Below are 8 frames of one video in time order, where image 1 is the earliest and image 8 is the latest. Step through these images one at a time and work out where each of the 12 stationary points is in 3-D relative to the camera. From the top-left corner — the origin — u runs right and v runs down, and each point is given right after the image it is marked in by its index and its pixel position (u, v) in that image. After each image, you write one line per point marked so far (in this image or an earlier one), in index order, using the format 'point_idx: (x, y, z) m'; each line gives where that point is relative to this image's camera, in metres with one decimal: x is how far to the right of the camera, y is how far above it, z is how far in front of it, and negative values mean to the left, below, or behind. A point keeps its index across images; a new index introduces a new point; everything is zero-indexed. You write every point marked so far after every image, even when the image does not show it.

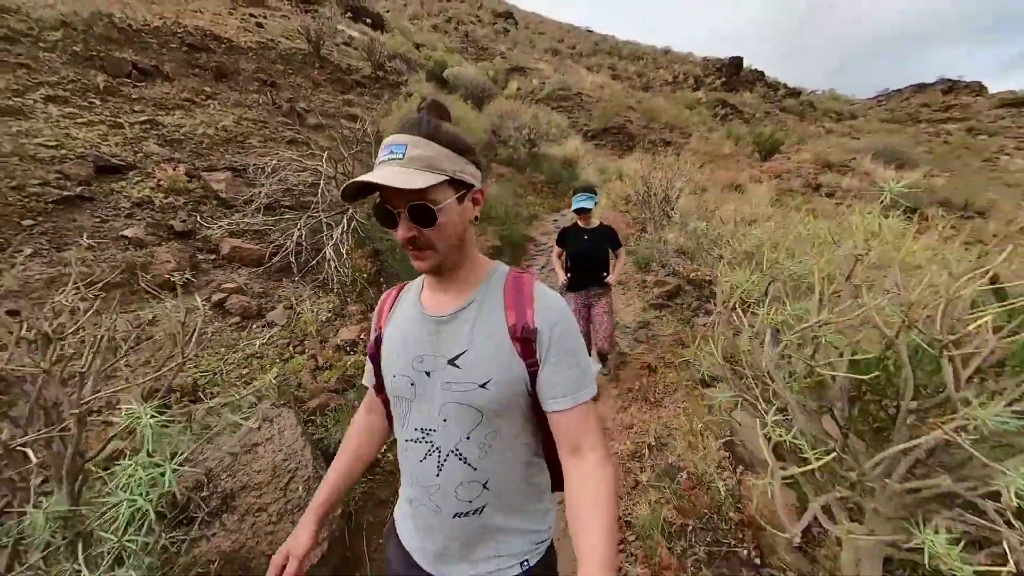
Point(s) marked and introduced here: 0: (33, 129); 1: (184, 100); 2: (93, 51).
0: (-8.1, +2.7, +5.5) m
1: (-8.1, +4.6, +8.3) m
2: (-10.2, +5.8, +8.2) m
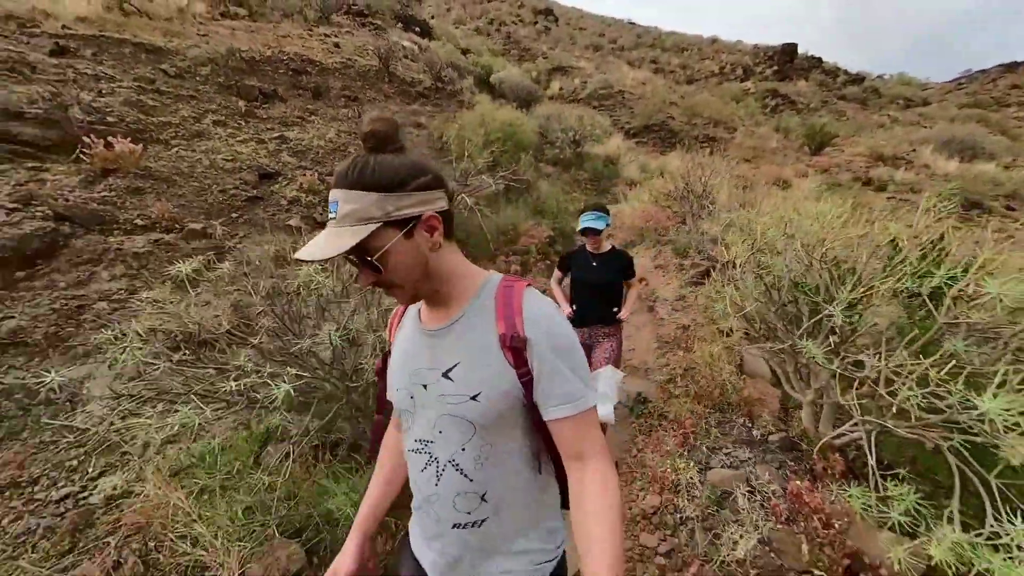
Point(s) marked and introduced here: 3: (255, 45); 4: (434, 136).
0: (-6.8, +3.2, +7.6) m
1: (-6.6, +5.2, +10.4) m
2: (-8.7, +6.3, +10.5) m
3: (-9.9, +9.3, +13.1) m
4: (-2.9, +5.2, +12.0) m
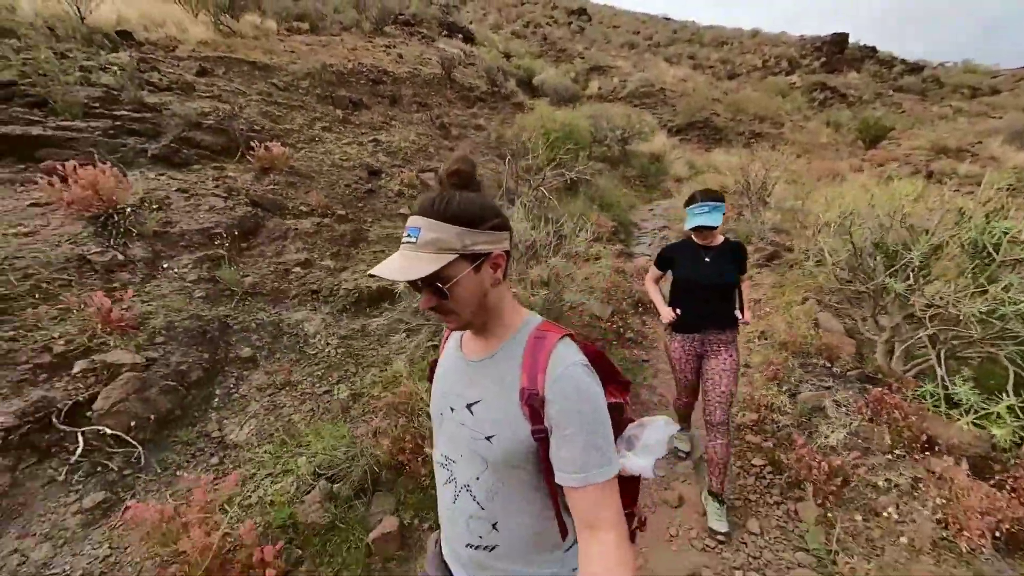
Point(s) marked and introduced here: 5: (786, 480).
0: (-5.0, +3.7, +9.0) m
1: (-4.5, +5.7, +11.8) m
2: (-6.6, +6.9, +12.0) m
3: (-7.5, +9.8, +14.7) m
4: (-0.7, +5.6, +13.1) m
5: (+2.2, -1.6, +2.8) m
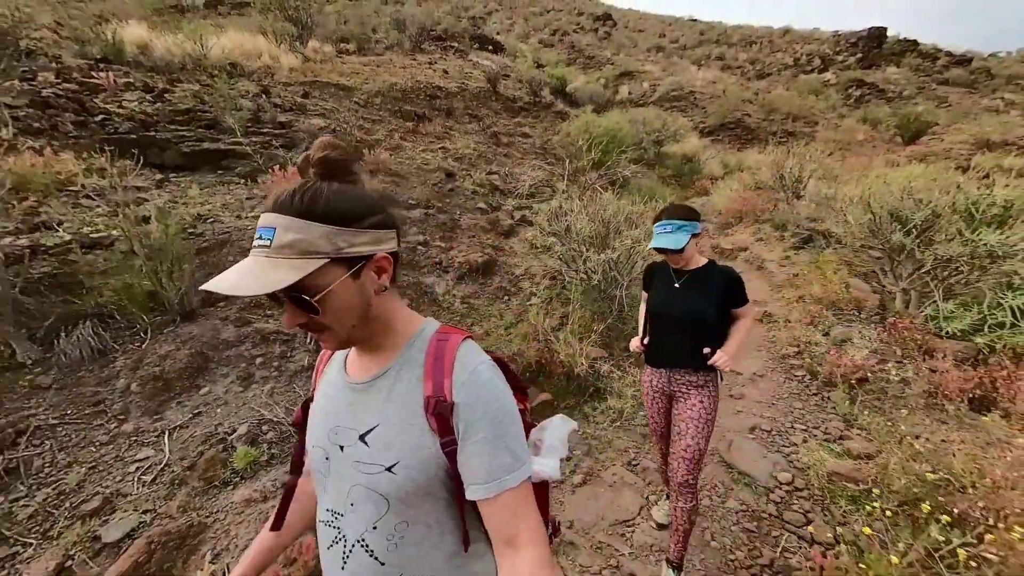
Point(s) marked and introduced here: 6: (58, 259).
0: (-3.3, +4.2, +10.7) m
1: (-2.6, +6.1, +13.4) m
2: (-4.7, +7.3, +13.8) m
3: (-5.5, +10.2, +16.6) m
4: (+1.3, +6.0, +14.6) m
5: (+3.6, -1.1, +4.0) m
6: (-5.1, +0.3, +3.9) m
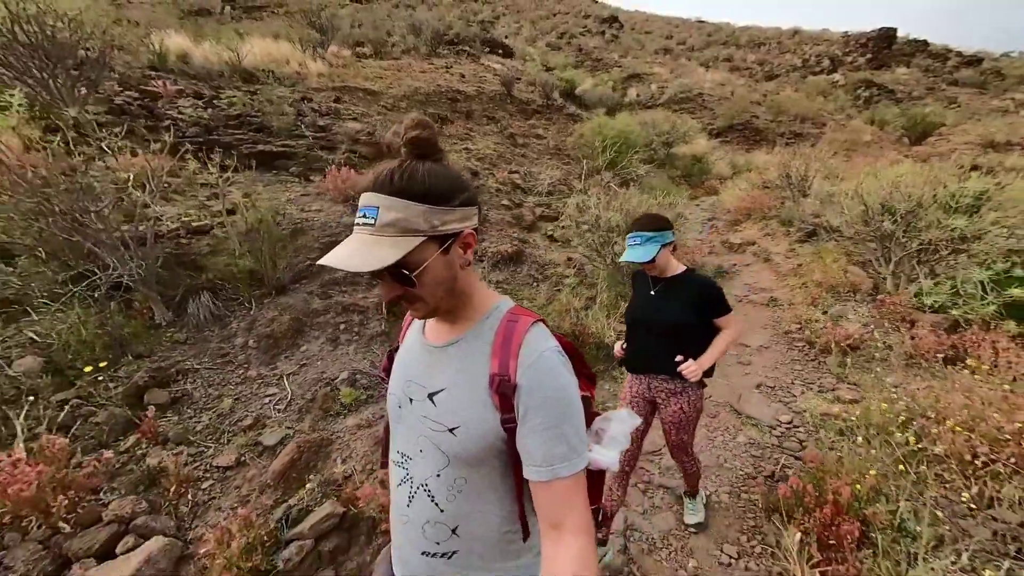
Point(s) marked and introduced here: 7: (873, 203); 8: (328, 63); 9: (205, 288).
0: (-2.6, +4.4, +11.5) m
1: (-1.9, +6.3, +14.2) m
2: (-3.9, +7.5, +14.6) m
3: (-4.7, +10.4, +17.5) m
4: (+2.0, +6.3, +15.3) m
5: (+4.1, -0.8, +4.7) m
6: (-4.5, +0.6, +4.6) m
7: (+6.2, +1.4, +5.9) m
8: (-9.2, +11.2, +17.1) m
9: (-3.9, 0.0, +4.3) m
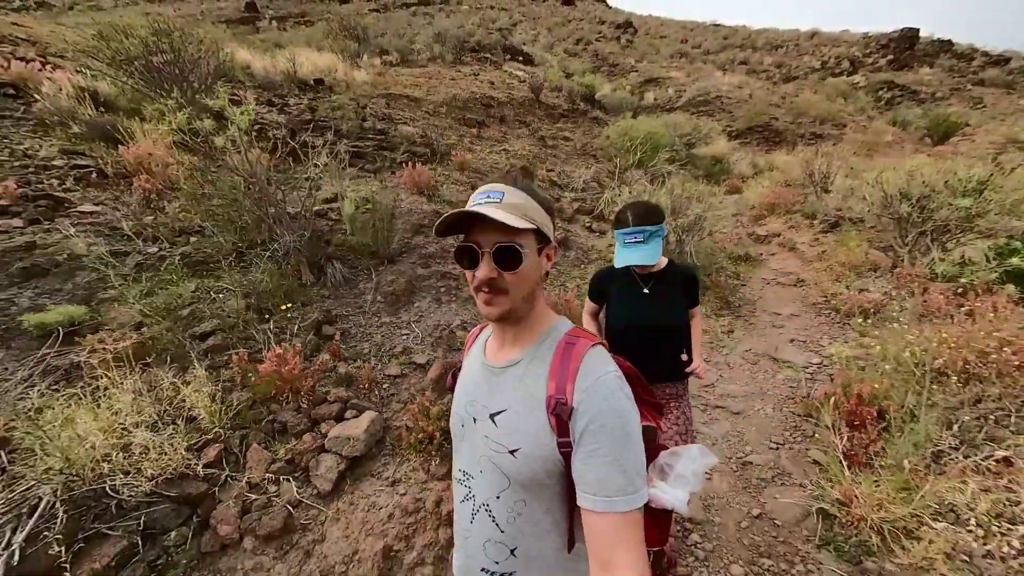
0: (-1.2, +4.8, +12.5) m
1: (-0.5, +6.7, +15.2) m
2: (-2.5, +7.9, +15.7) m
3: (-3.1, +10.8, +18.6) m
4: (+3.5, +6.6, +16.2) m
5: (+5.2, -0.4, +5.5) m
6: (-3.4, +1.1, +5.7) m
7: (+7.3, +1.8, +6.7) m
8: (-7.6, +11.6, +18.4) m
9: (-2.8, +0.5, +5.4) m
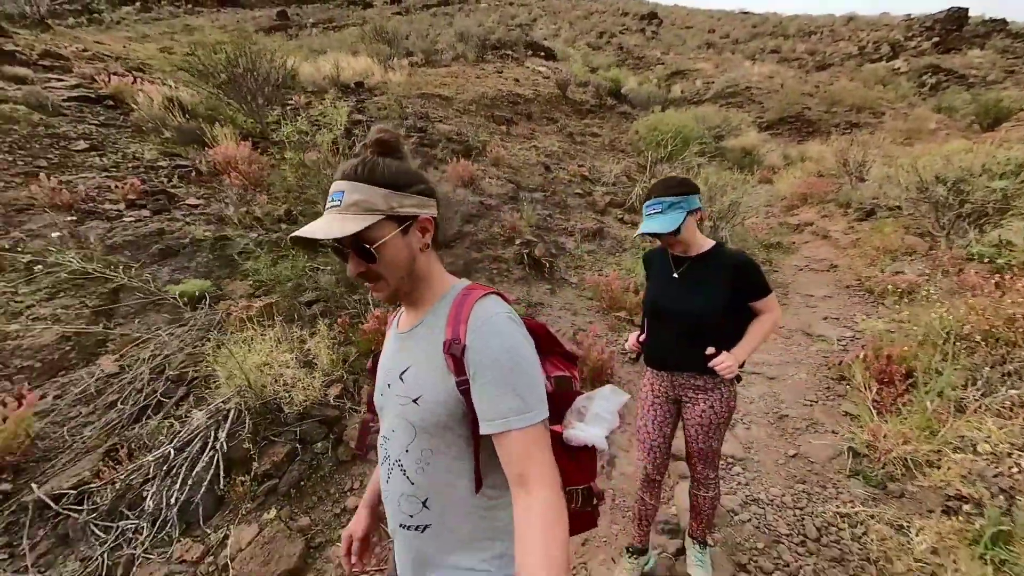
0: (-0.1, +5.2, +13.1) m
1: (+0.9, +7.1, +15.8) m
2: (-1.1, +8.3, +16.4) m
3: (-1.6, +11.2, +19.3) m
4: (+4.9, +7.0, +16.5) m
5: (+6.0, -0.1, +5.7) m
6: (-2.6, +1.4, +6.4) m
7: (+8.2, +2.1, +6.8) m
8: (-6.1, +12.0, +19.3) m
9: (-2.0, +0.8, +6.1) m
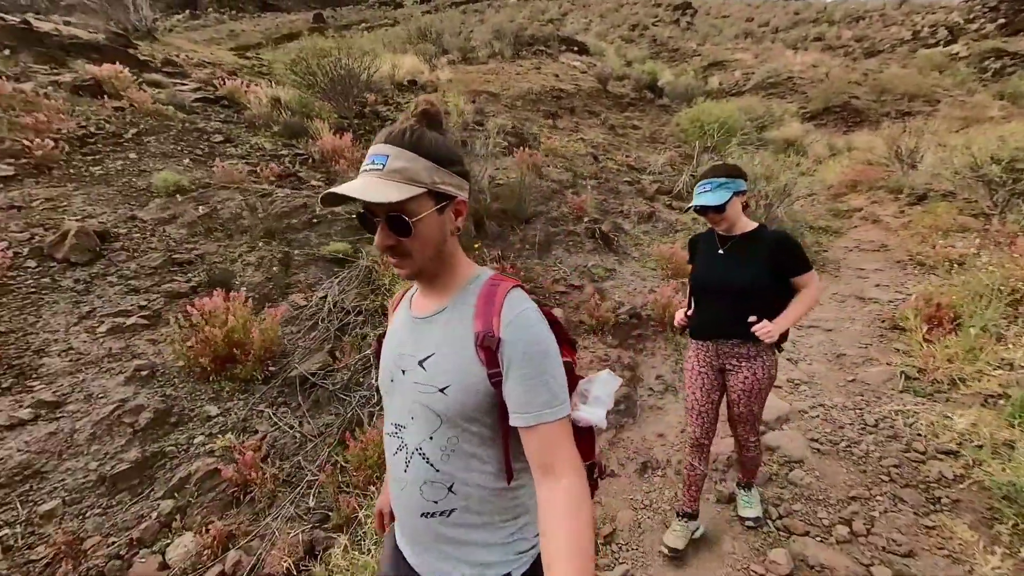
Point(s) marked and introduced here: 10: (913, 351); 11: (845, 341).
0: (+1.9, +5.9, +13.9) m
1: (+3.0, +7.8, +16.5) m
2: (+1.1, +9.0, +17.2) m
3: (+0.9, +11.9, +20.1) m
4: (+7.1, +7.6, +16.9) m
5: (+7.4, +0.4, +6.2) m
6: (-1.1, +2.1, +7.5) m
7: (+9.7, +2.6, +7.1) m
8: (-3.6, +12.8, +20.4) m
9: (-0.5, +1.4, +7.1) m
10: (+4.7, -0.8, +4.1) m
11: (+4.4, -0.7, +4.6) m
